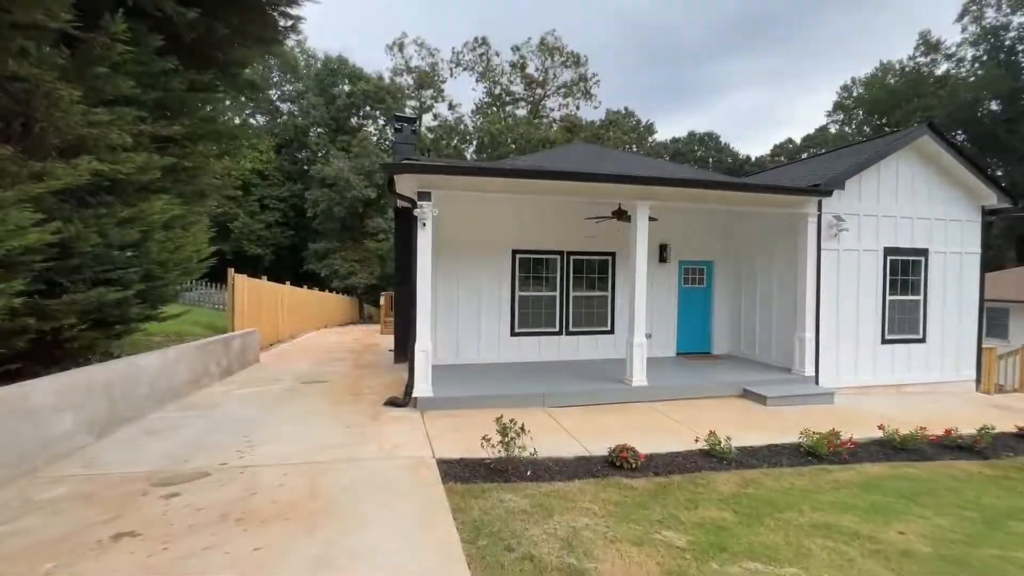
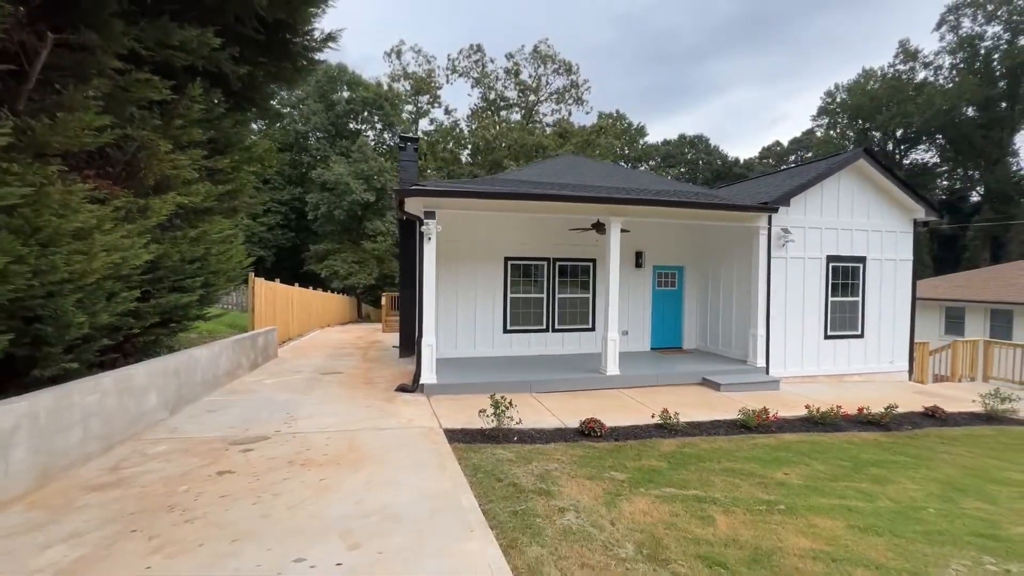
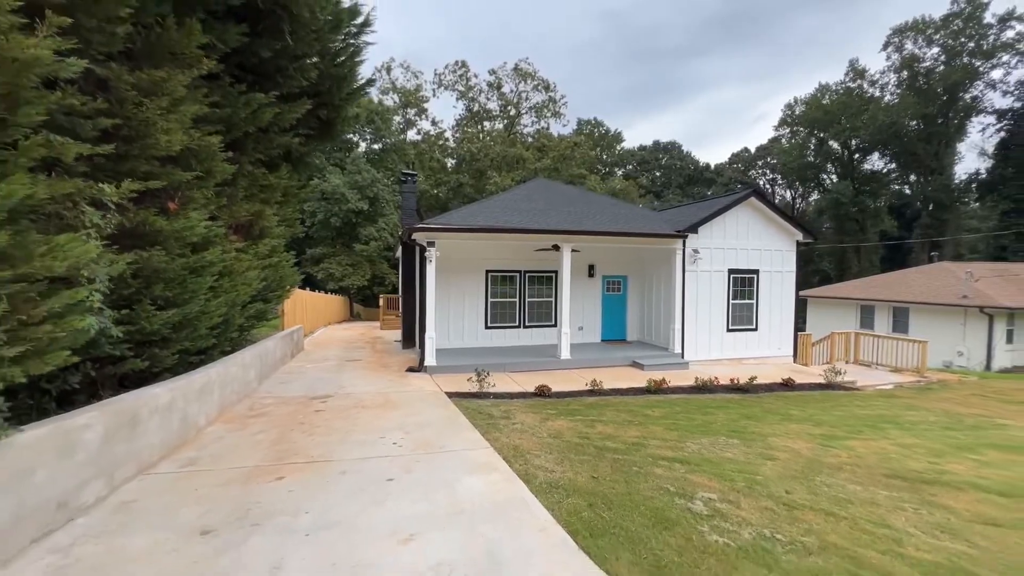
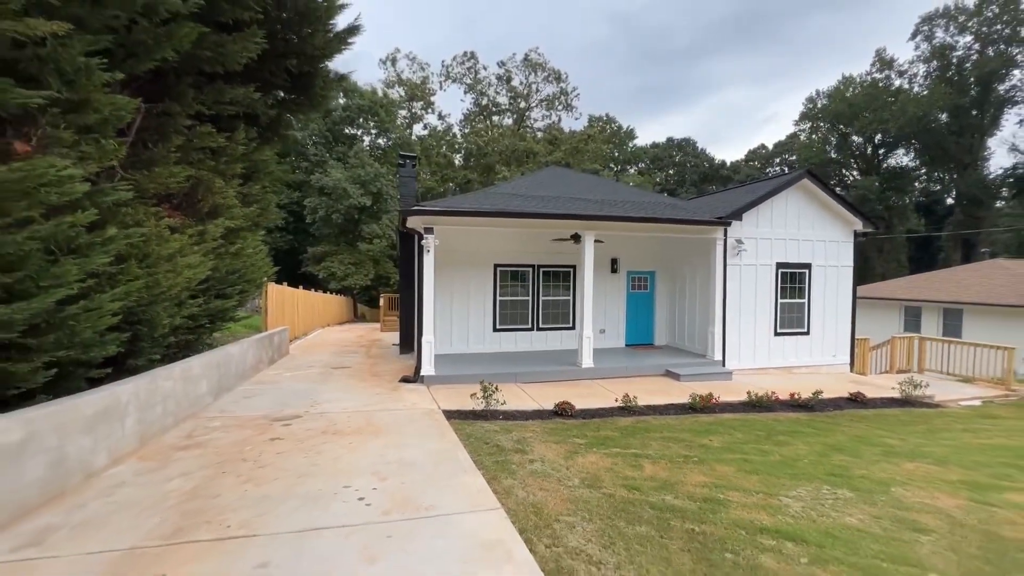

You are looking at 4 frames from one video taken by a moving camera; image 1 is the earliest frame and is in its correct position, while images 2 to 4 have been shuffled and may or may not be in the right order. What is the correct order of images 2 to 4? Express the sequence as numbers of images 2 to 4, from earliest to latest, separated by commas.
2, 4, 3
